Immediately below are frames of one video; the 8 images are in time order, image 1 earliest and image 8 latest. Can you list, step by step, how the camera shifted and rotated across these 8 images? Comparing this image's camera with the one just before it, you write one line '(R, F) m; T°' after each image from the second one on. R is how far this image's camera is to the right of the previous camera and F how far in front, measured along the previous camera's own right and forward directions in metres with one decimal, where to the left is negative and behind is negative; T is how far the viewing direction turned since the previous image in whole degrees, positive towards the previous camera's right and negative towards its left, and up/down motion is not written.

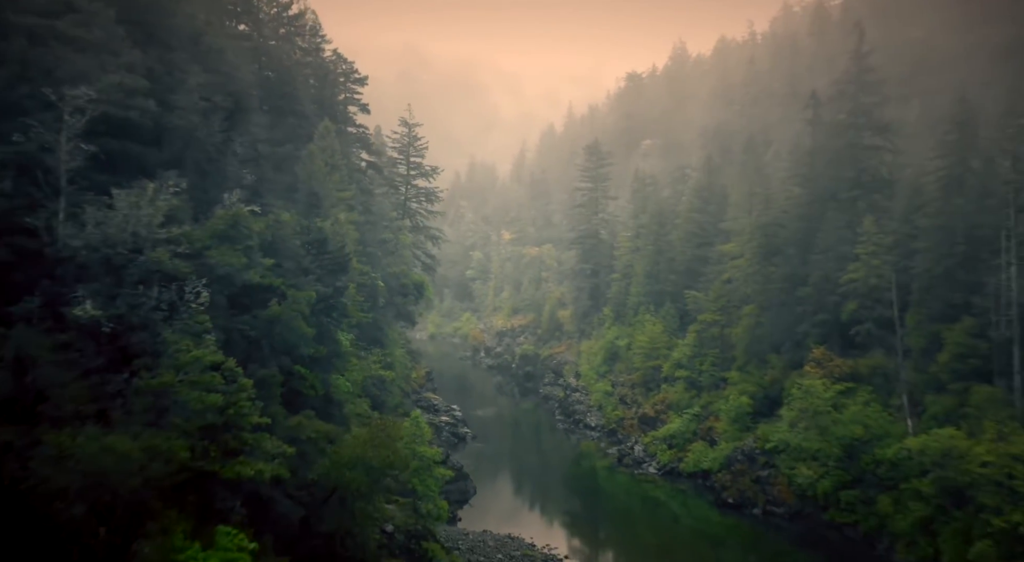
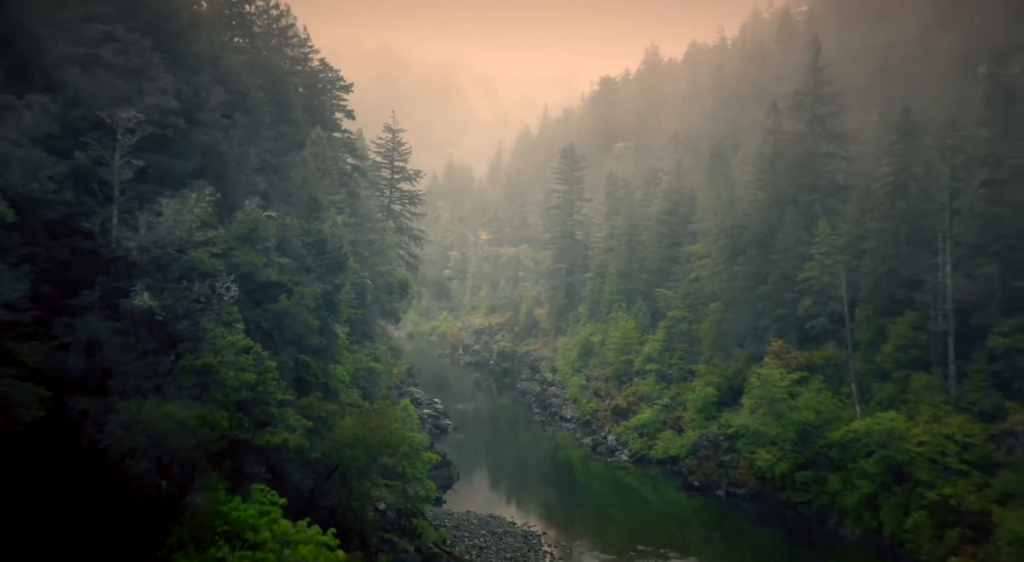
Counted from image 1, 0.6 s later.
(-0.3, -2.7) m; +2°
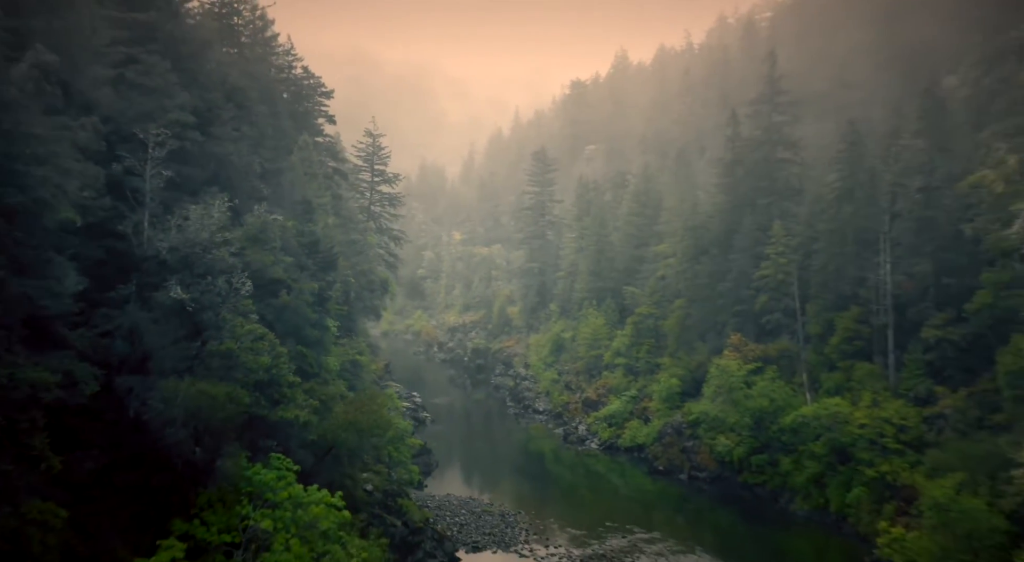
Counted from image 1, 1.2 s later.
(-0.3, -2.7) m; +2°
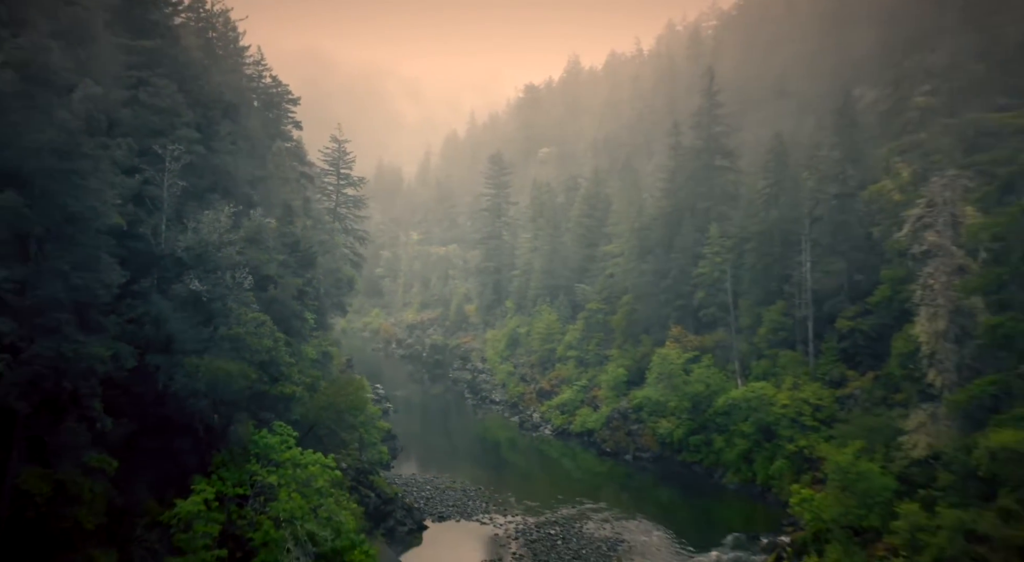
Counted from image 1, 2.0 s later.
(-0.3, -3.8) m; +3°
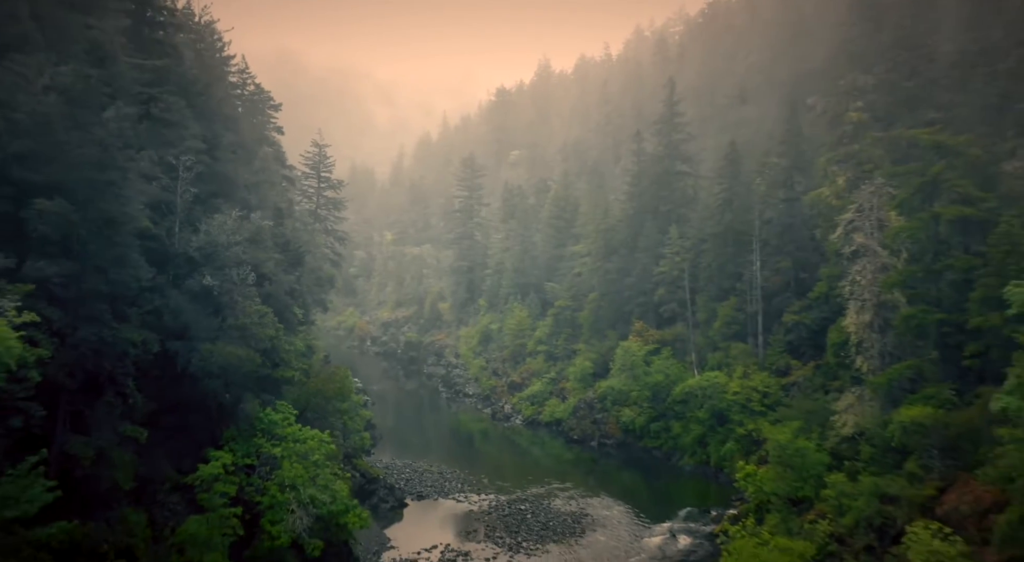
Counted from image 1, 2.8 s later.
(-0.1, -3.3) m; +2°
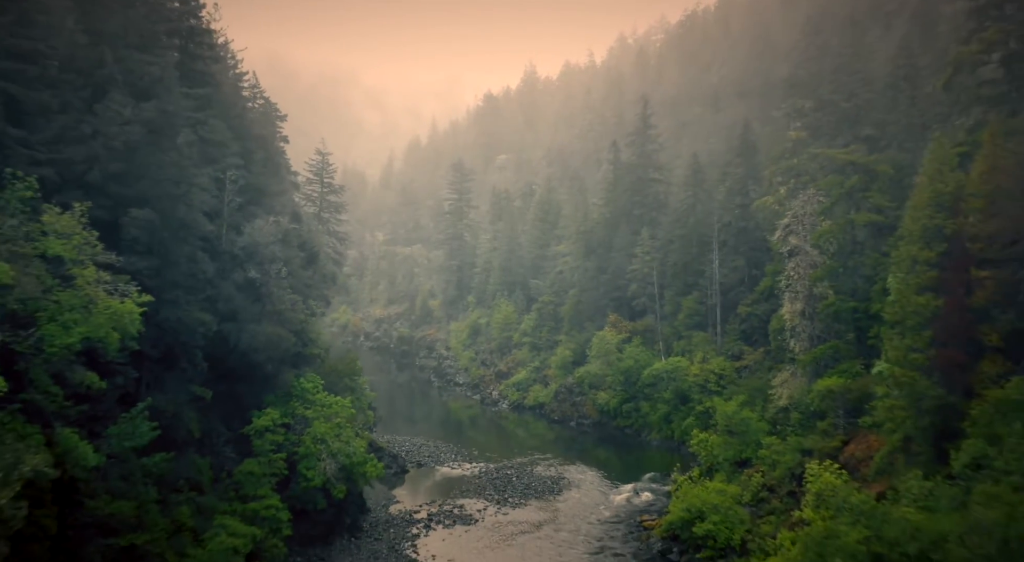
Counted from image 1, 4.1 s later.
(0.0, -5.9) m; +1°
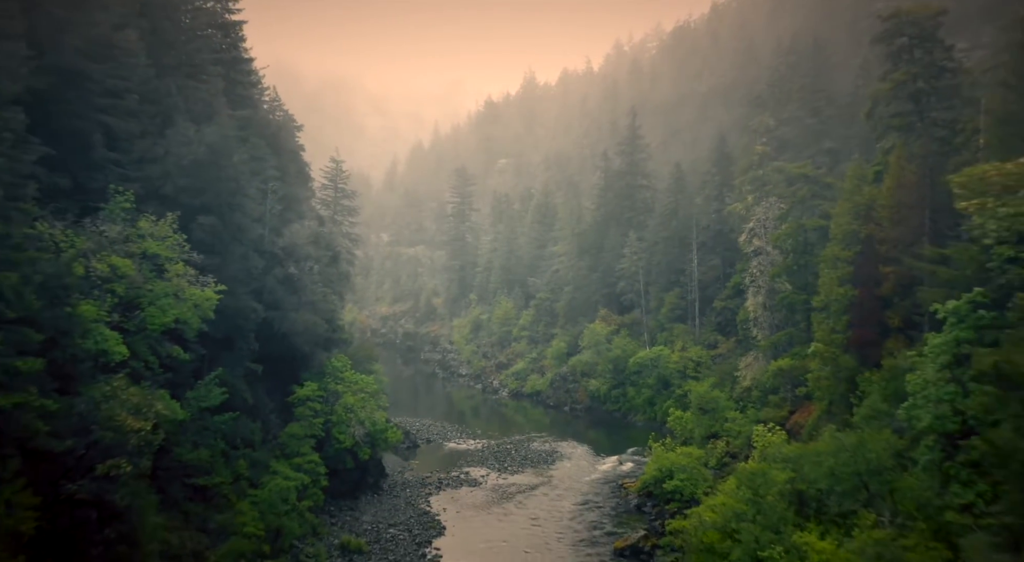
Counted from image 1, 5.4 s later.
(+0.1, -5.8) m; 0°
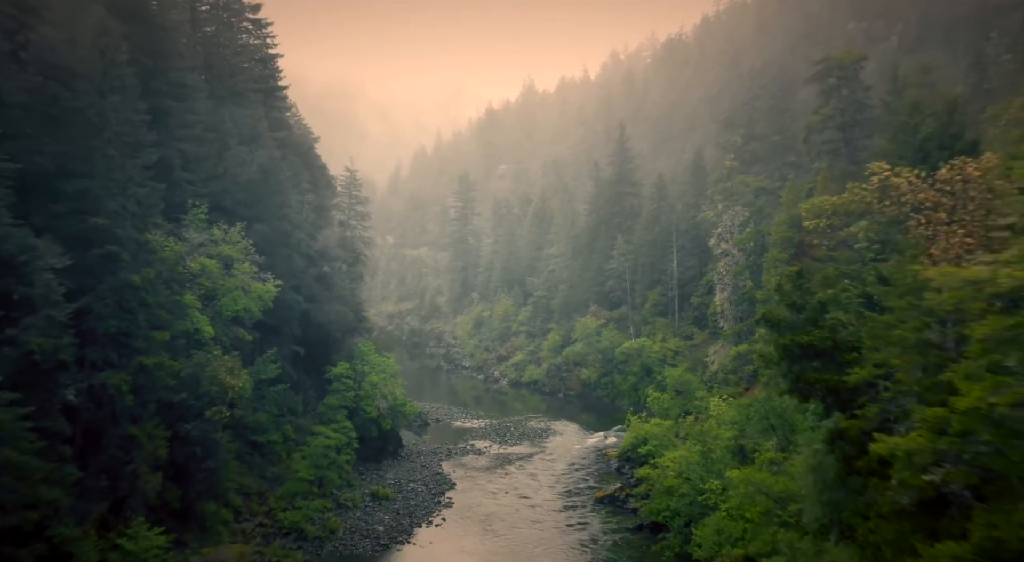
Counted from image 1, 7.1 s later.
(0.0, -6.9) m; 0°
